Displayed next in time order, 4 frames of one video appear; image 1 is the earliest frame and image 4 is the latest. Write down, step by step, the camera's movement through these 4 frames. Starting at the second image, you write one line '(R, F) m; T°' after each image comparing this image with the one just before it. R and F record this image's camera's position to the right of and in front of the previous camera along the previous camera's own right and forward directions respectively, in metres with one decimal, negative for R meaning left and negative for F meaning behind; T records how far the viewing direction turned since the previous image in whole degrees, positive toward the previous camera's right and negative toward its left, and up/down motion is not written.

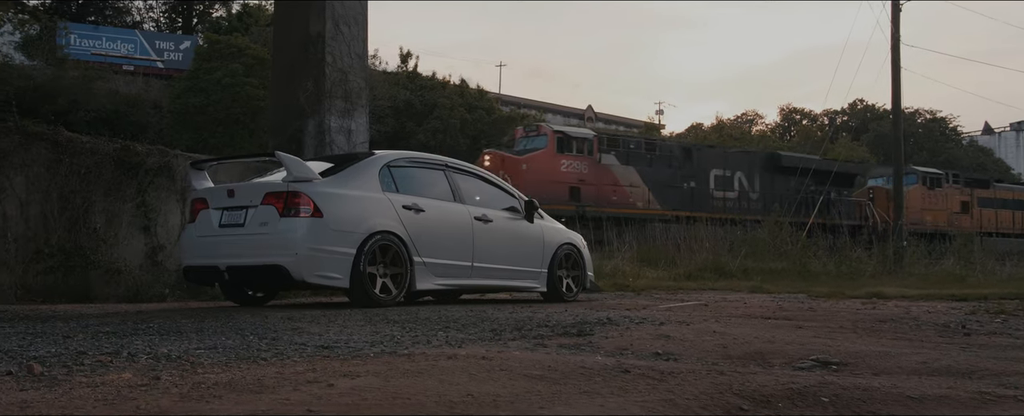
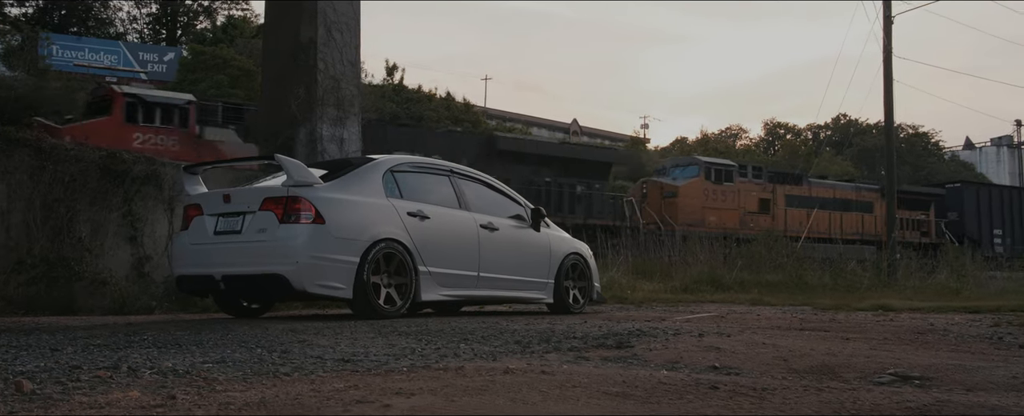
(-0.2, +0.3) m; +1°
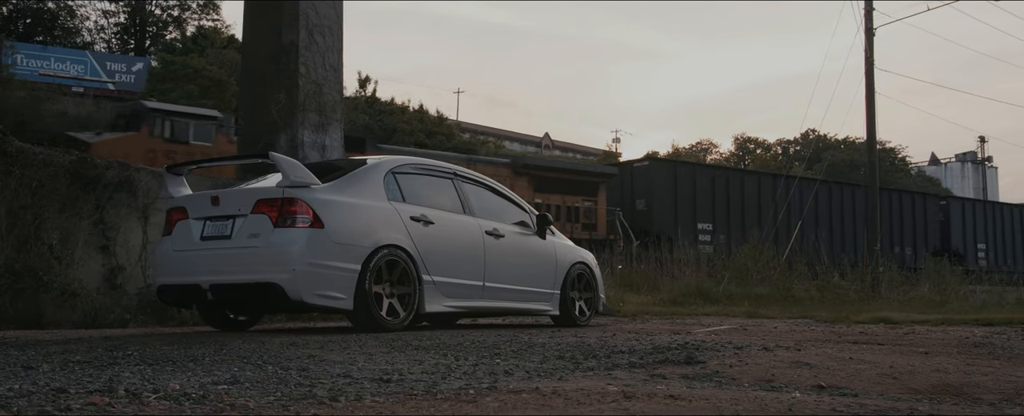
(-0.3, +0.5) m; +2°
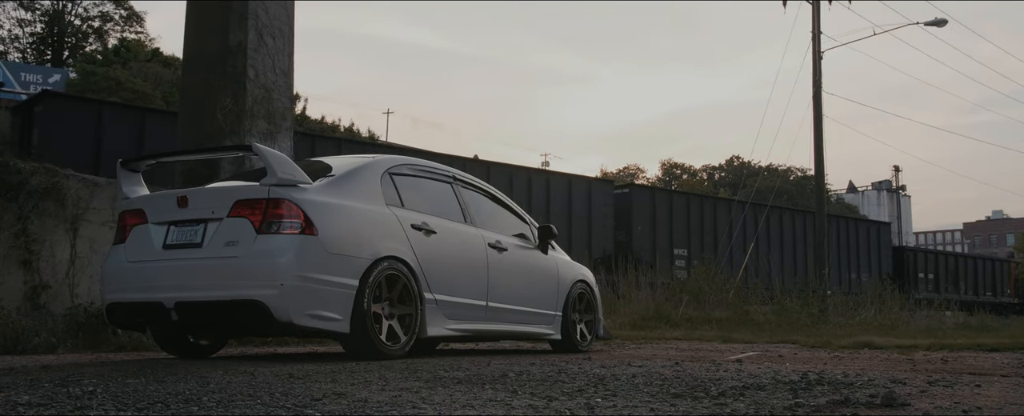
(-0.6, +0.9) m; +5°
